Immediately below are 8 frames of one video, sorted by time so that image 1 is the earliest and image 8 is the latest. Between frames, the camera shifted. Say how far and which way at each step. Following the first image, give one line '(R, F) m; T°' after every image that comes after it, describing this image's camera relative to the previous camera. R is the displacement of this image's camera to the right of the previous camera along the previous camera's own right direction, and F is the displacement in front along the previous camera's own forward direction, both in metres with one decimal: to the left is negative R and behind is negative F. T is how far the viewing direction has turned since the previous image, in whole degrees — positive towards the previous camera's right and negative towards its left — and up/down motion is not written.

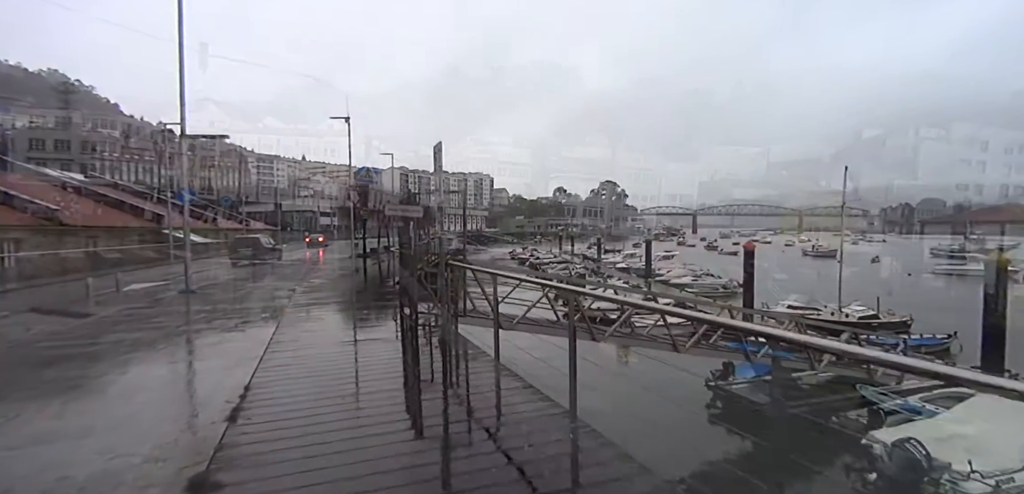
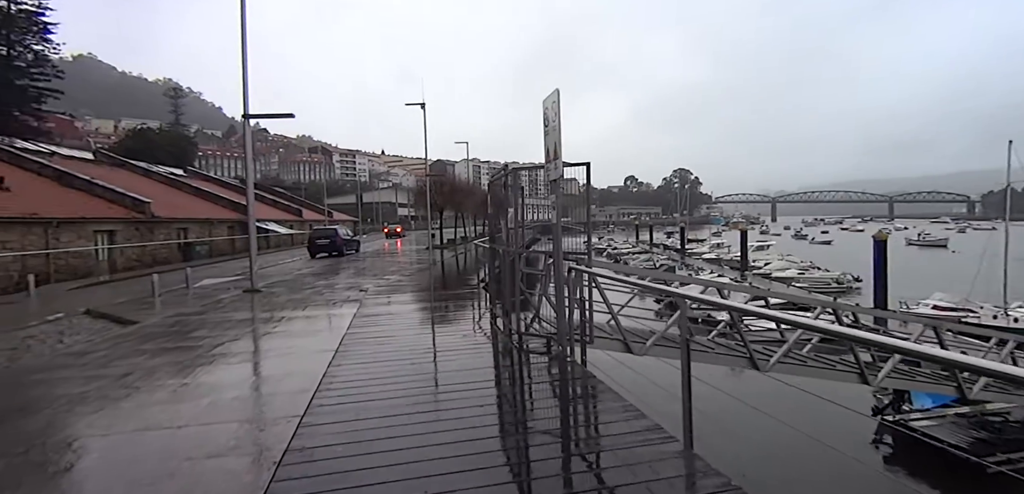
(-0.9, +2.5) m; -8°
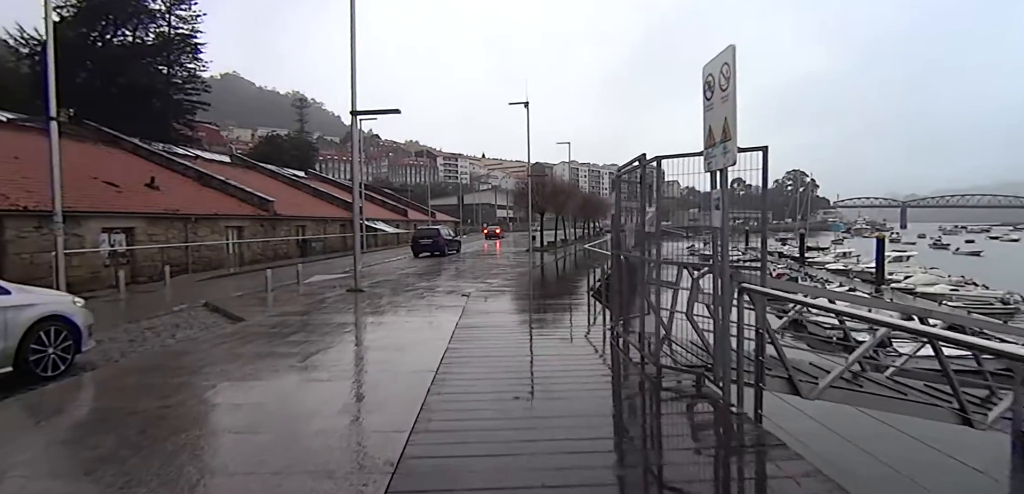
(-0.4, +1.1) m; -11°
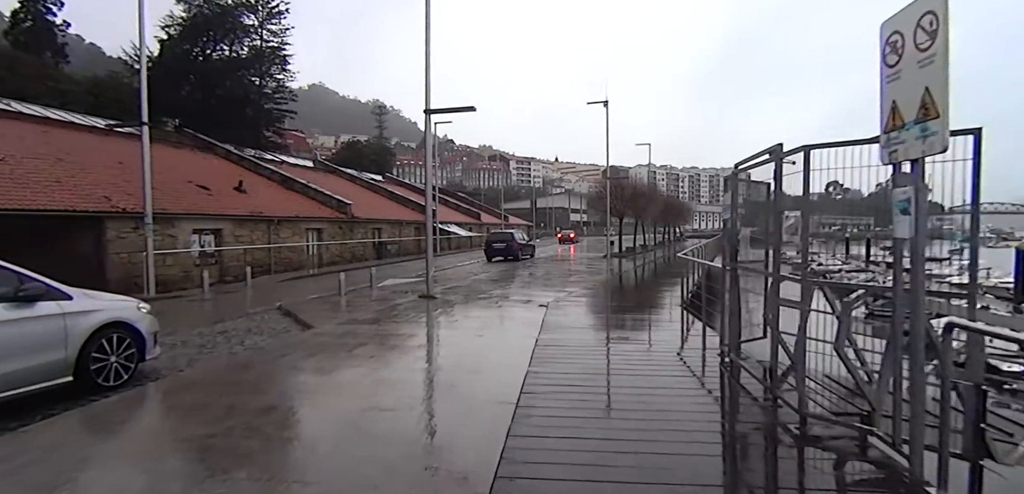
(-0.3, +0.9) m; -8°
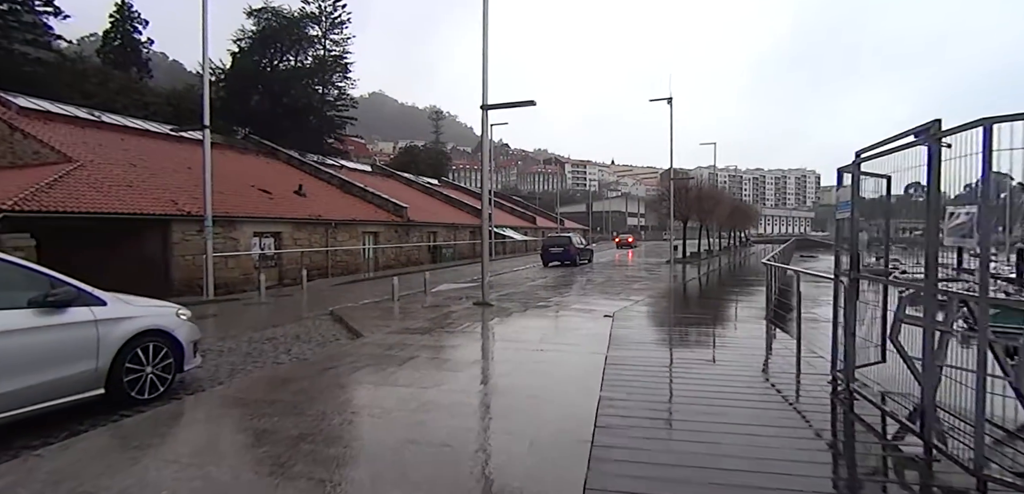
(-0.1, +0.7) m; -6°
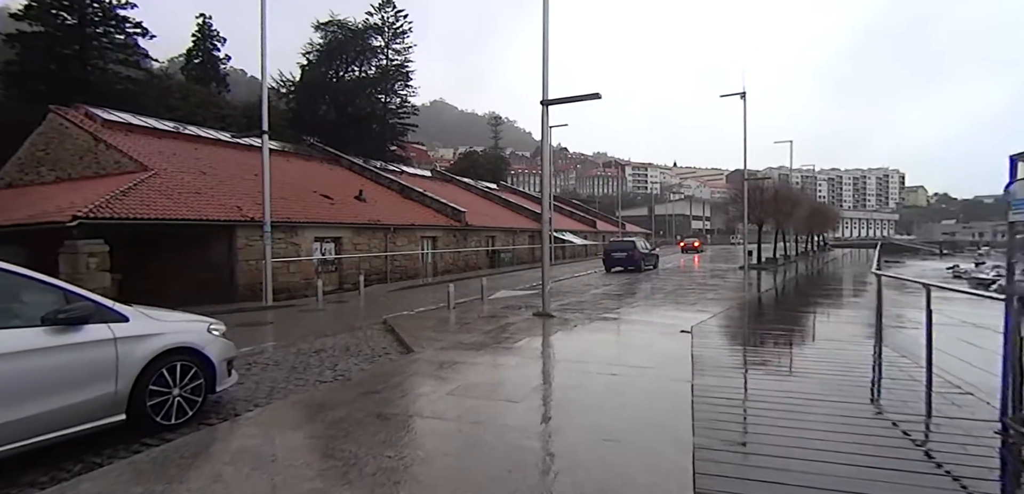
(-0.1, +0.8) m; -7°
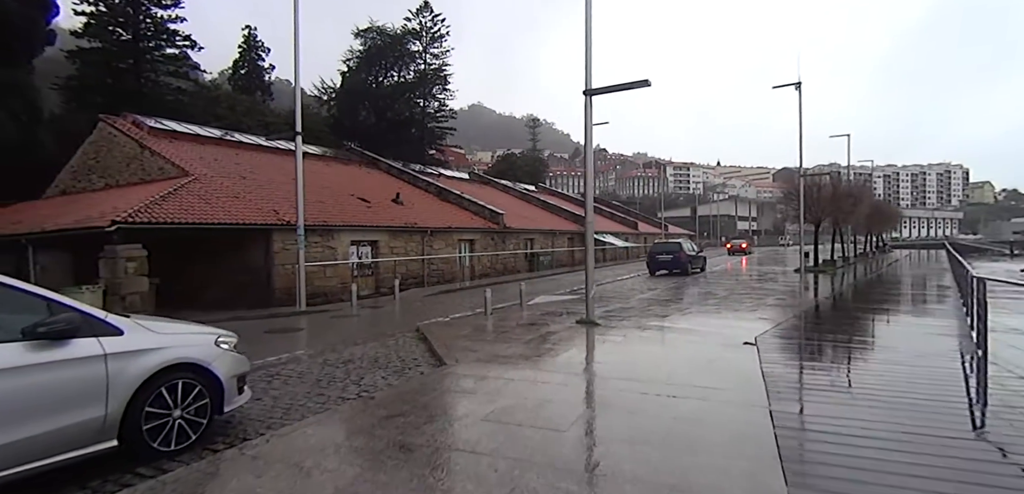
(0.0, +0.7) m; -4°
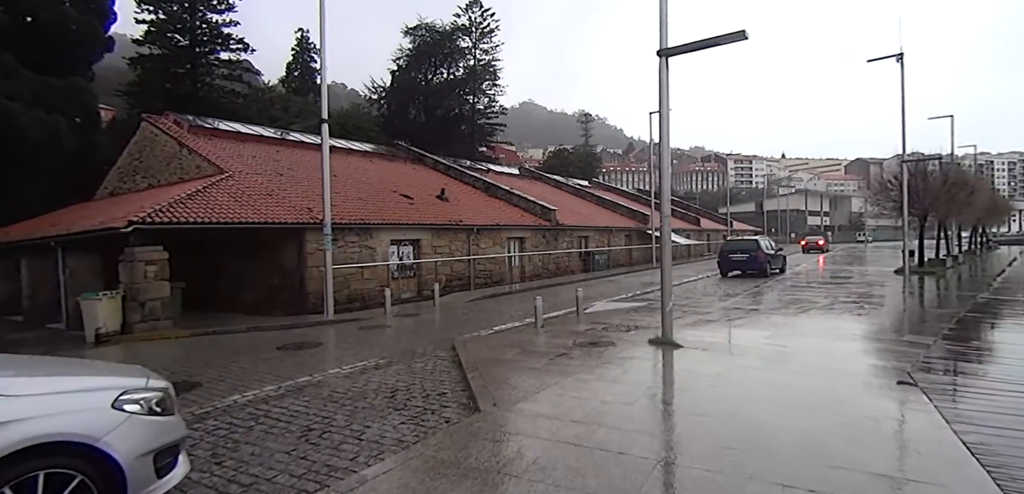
(0.0, +1.6) m; -6°
